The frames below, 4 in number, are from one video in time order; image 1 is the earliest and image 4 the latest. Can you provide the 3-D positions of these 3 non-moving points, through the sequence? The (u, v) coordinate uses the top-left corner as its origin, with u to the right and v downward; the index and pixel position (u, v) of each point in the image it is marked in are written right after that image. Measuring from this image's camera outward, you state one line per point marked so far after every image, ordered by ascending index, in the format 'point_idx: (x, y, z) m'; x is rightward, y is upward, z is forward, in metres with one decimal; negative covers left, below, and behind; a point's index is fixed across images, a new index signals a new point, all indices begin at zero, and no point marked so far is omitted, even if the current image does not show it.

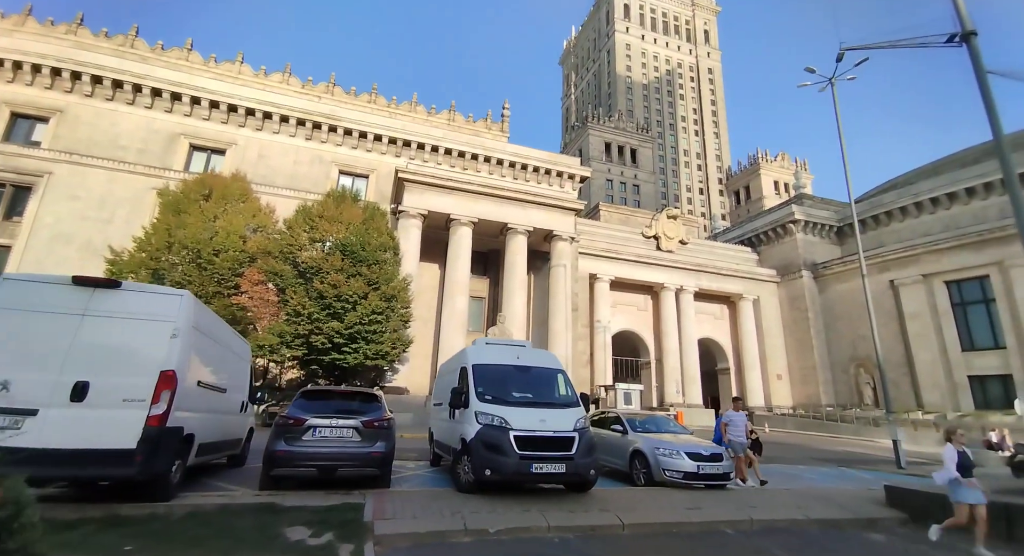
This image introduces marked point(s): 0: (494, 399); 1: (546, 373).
0: (-0.3, -1.7, +6.8) m
1: (+0.5, -1.5, +7.6) m
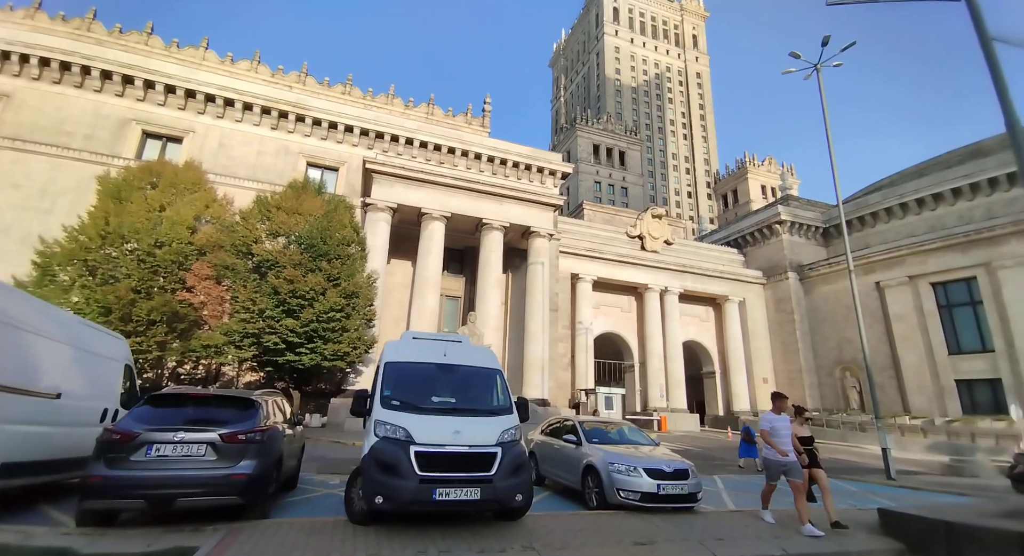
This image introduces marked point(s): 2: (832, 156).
0: (-1.2, -1.4, +5.5) m
1: (-0.5, -1.2, +6.4) m
2: (+10.0, +3.6, +15.4) m
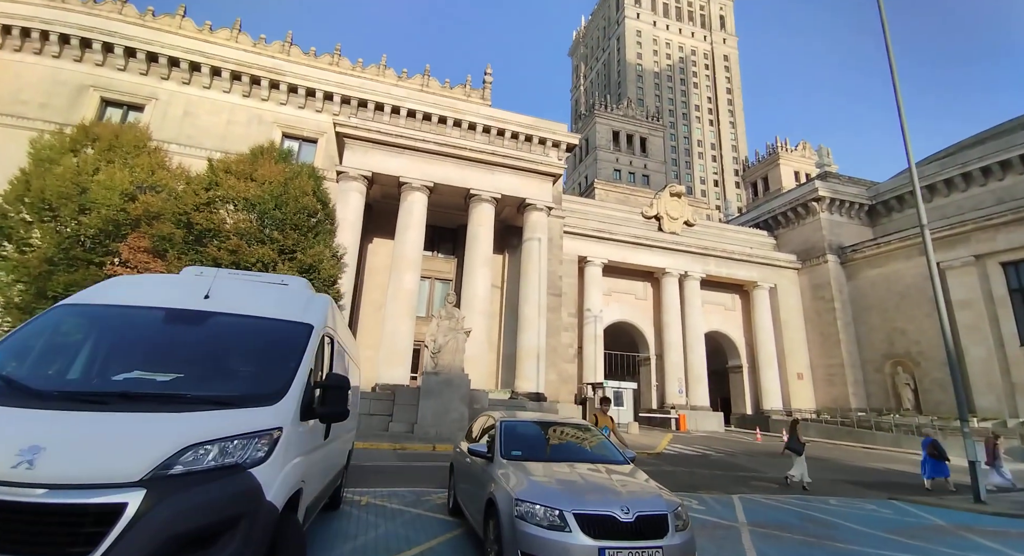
0: (-2.5, -0.5, +2.5) m
1: (-1.8, -0.4, +3.4) m
2: (+9.1, +4.6, +11.8) m
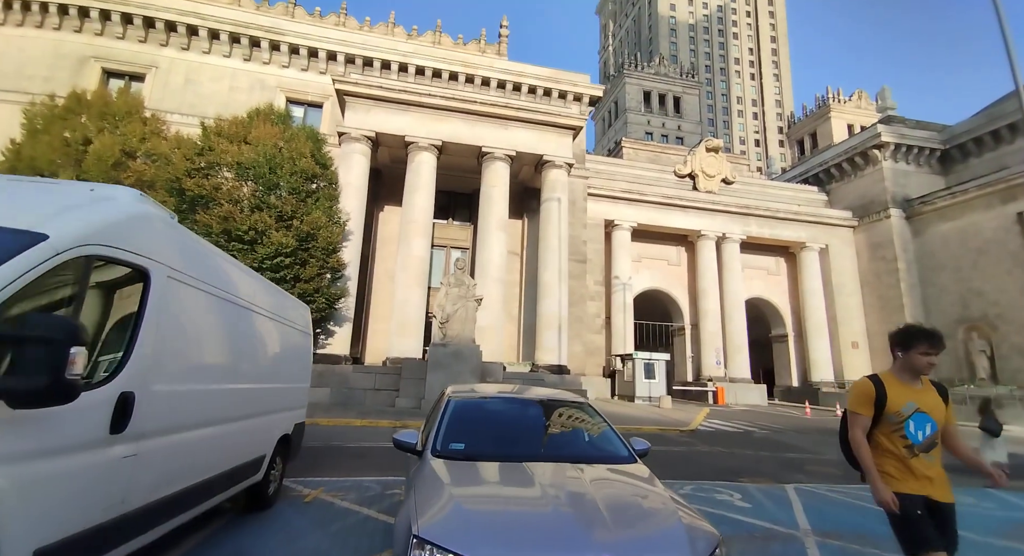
0: (-3.1, -0.1, +1.1) m
1: (-2.2, +0.1, +1.8) m
2: (+9.1, +5.7, +9.3) m
